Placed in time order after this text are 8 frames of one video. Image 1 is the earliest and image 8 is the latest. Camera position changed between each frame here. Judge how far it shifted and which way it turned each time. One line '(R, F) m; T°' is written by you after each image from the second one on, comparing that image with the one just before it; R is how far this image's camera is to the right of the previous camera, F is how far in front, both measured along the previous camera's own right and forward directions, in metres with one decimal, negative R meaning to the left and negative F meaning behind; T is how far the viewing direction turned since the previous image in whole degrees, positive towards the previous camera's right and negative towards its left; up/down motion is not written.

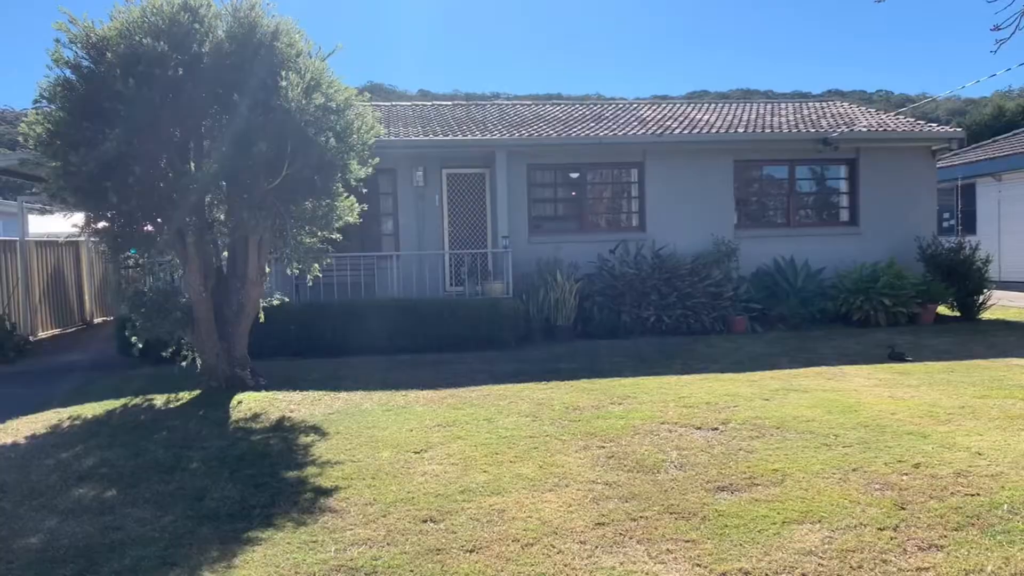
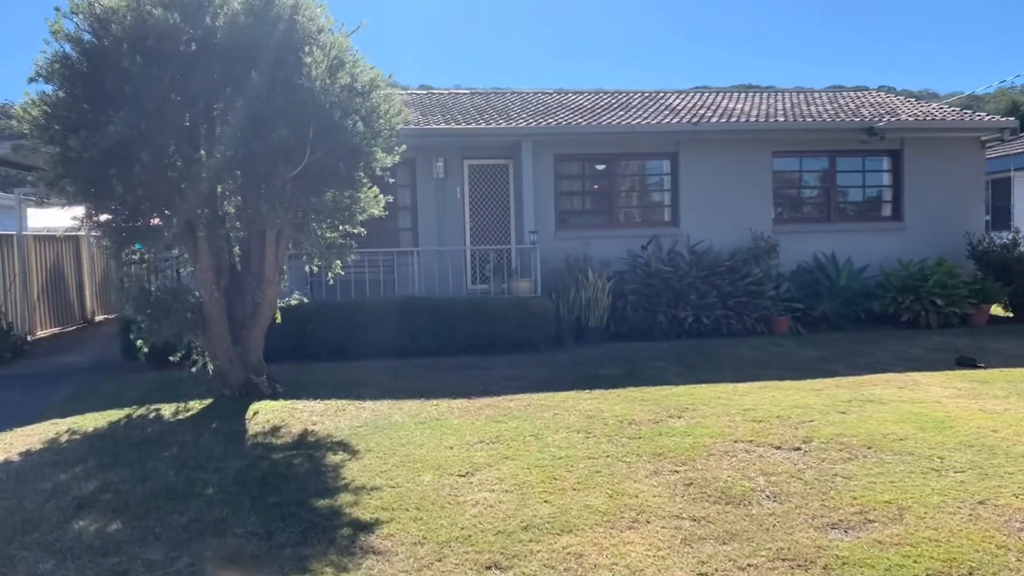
(-0.4, +0.8) m; 0°
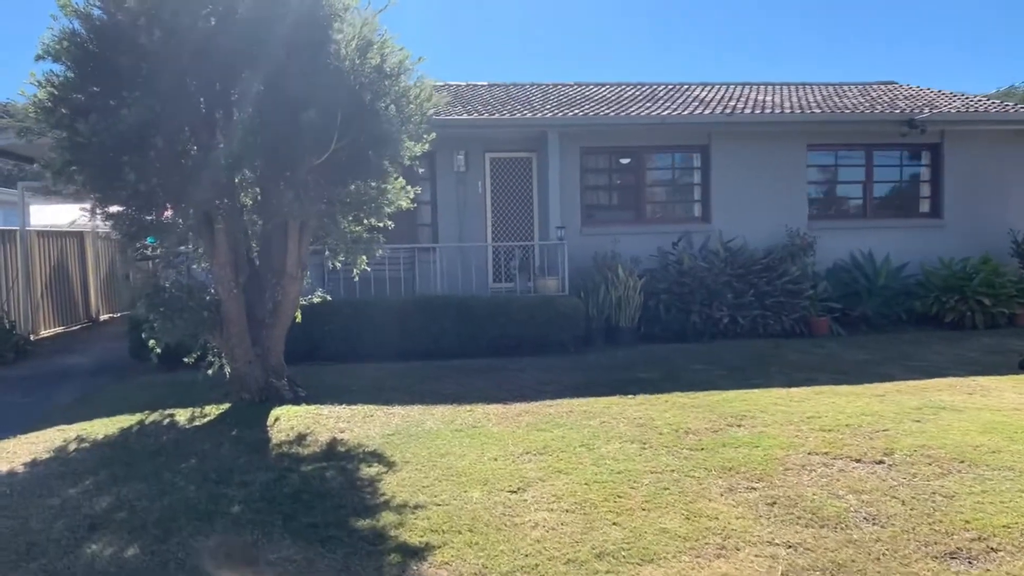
(-0.4, +0.5) m; 0°
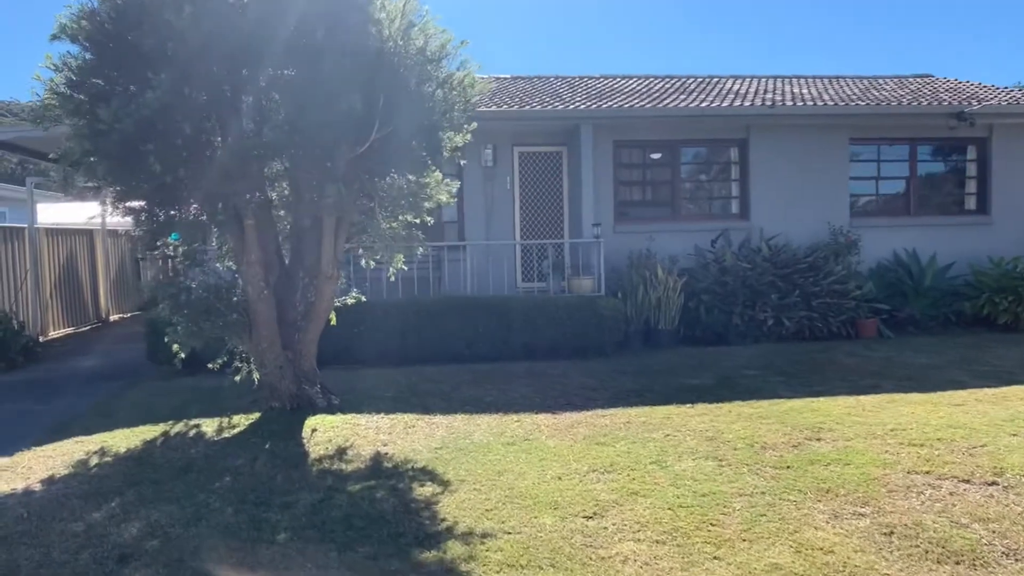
(-0.4, +0.5) m; 0°
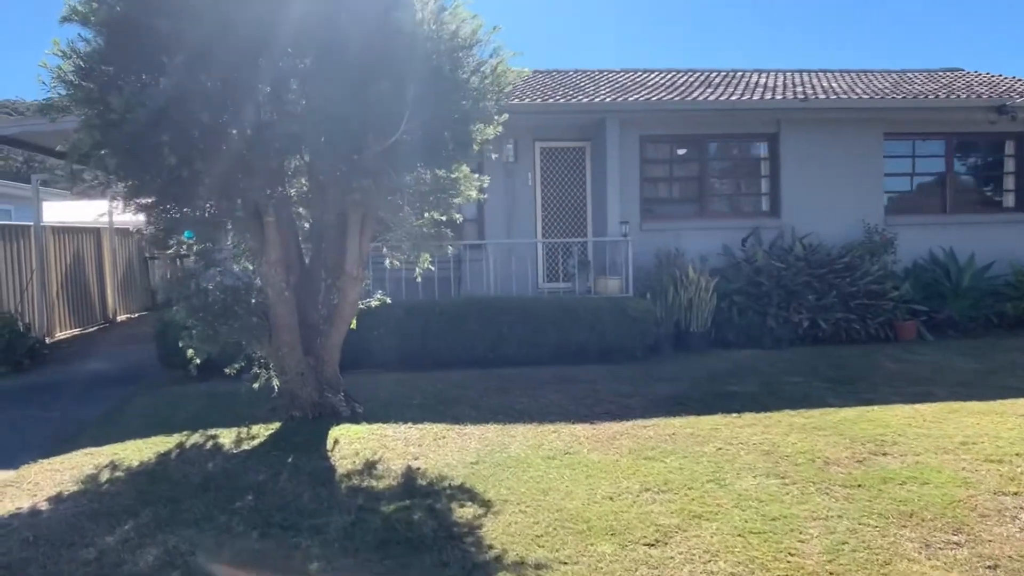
(-0.3, +0.4) m; 0°
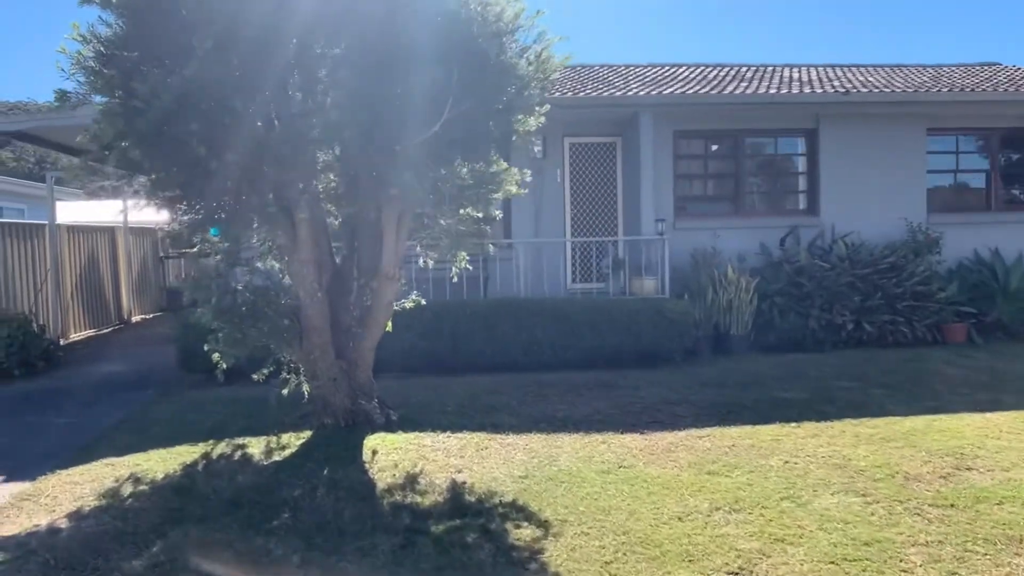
(-0.3, +0.4) m; -1°
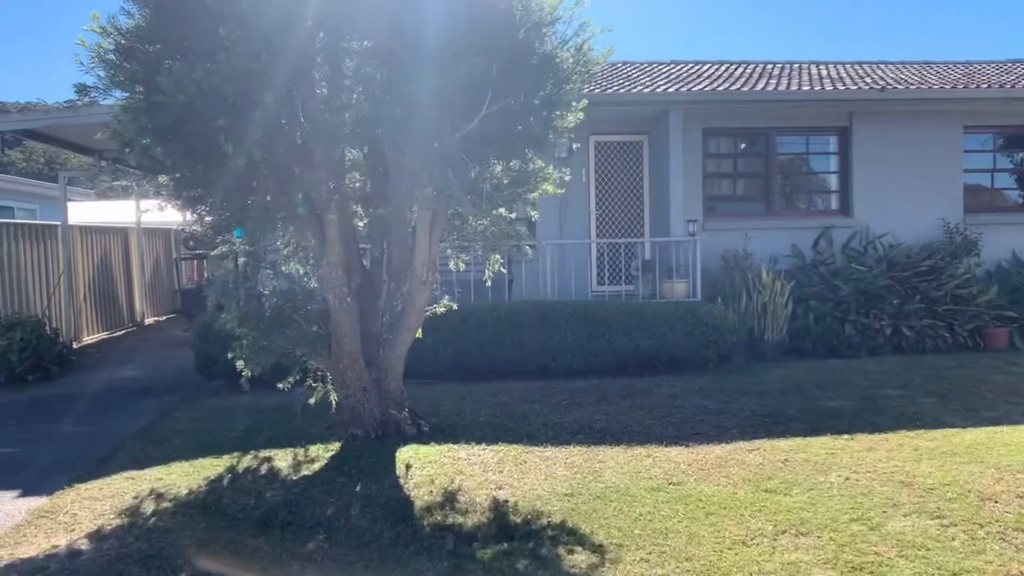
(-0.2, +0.3) m; -1°
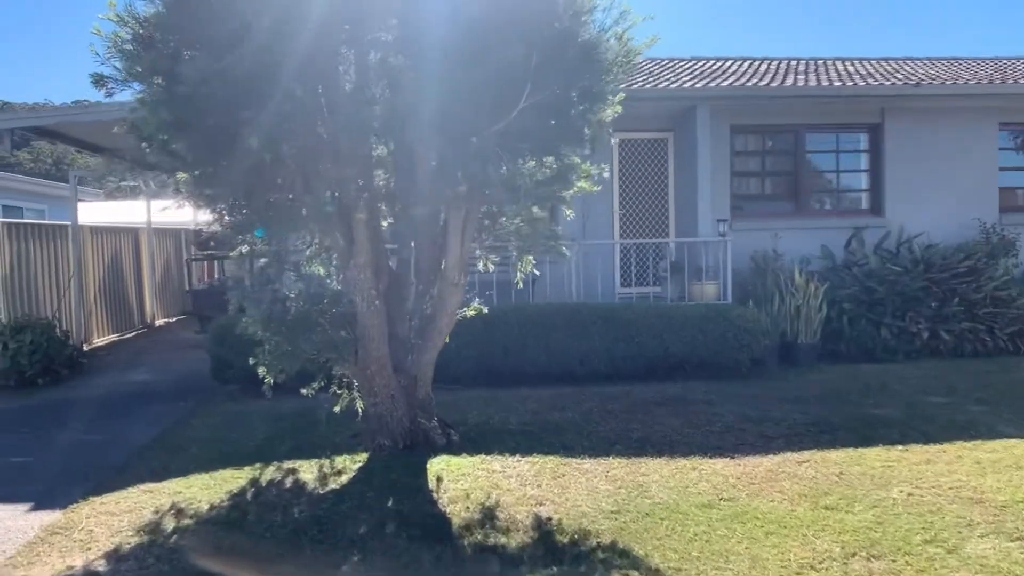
(-0.2, +0.3) m; 0°
